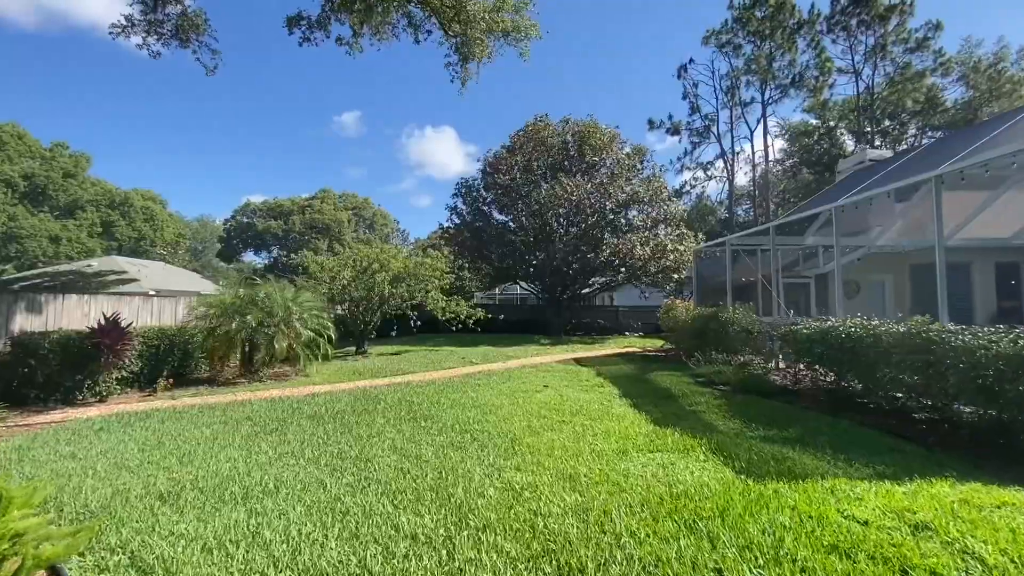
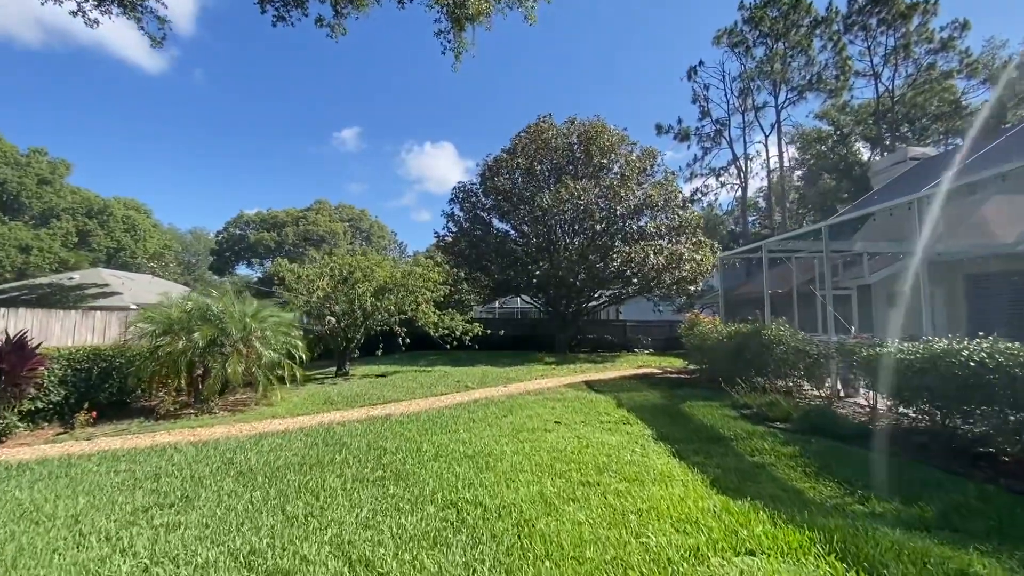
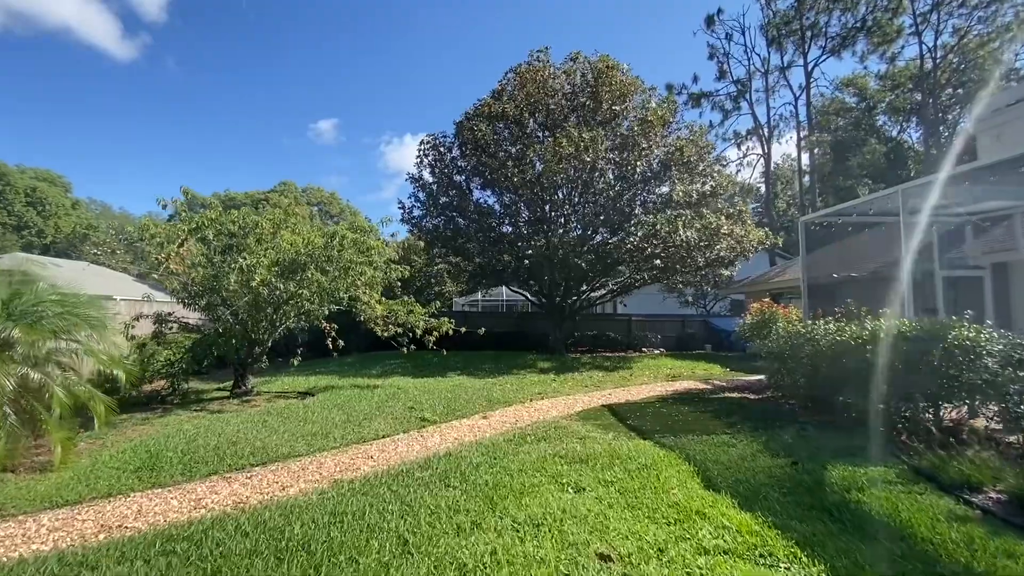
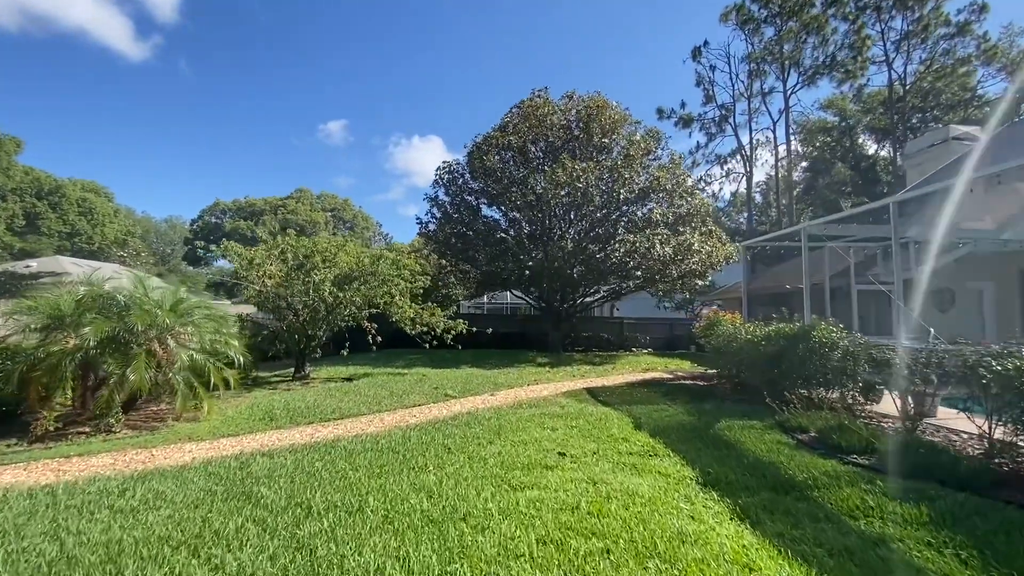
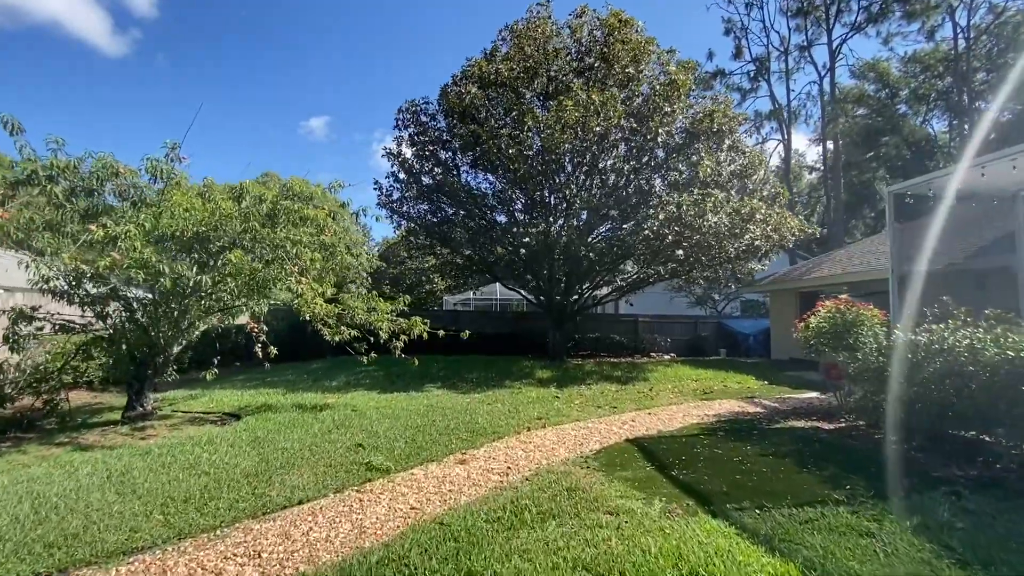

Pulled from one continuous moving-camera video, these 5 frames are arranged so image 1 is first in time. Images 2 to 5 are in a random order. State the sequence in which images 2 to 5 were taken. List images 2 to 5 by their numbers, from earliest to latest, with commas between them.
2, 4, 3, 5
